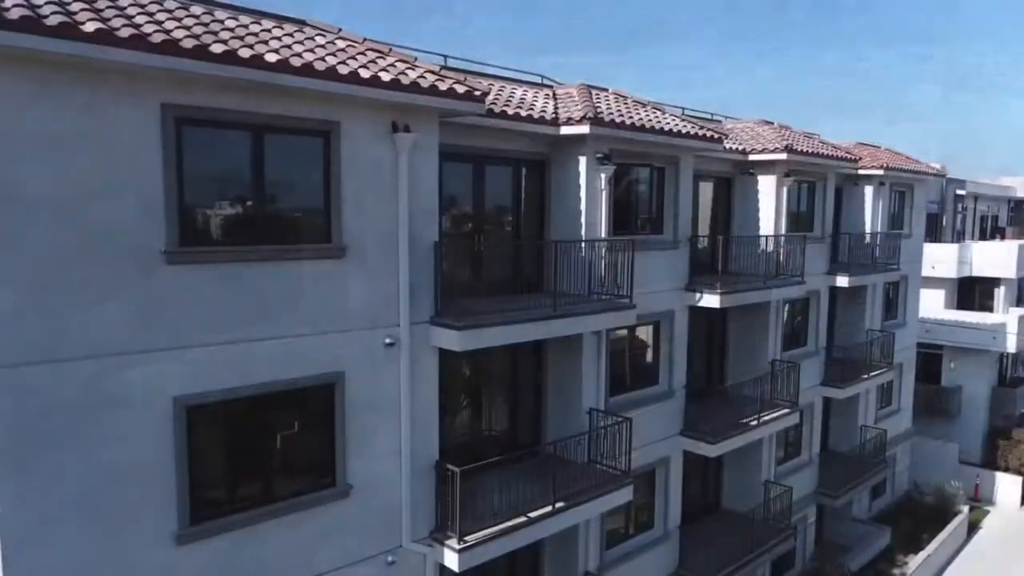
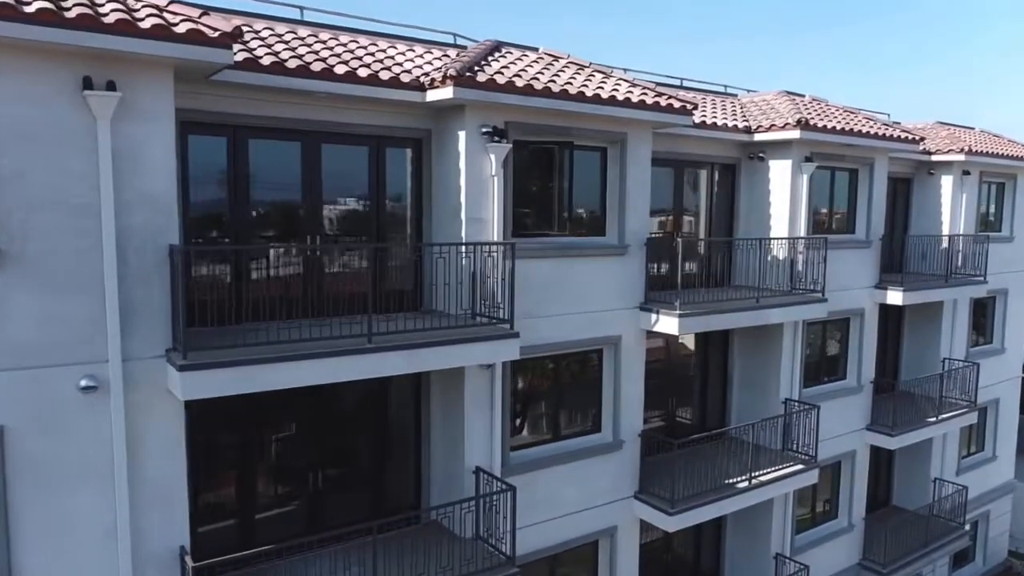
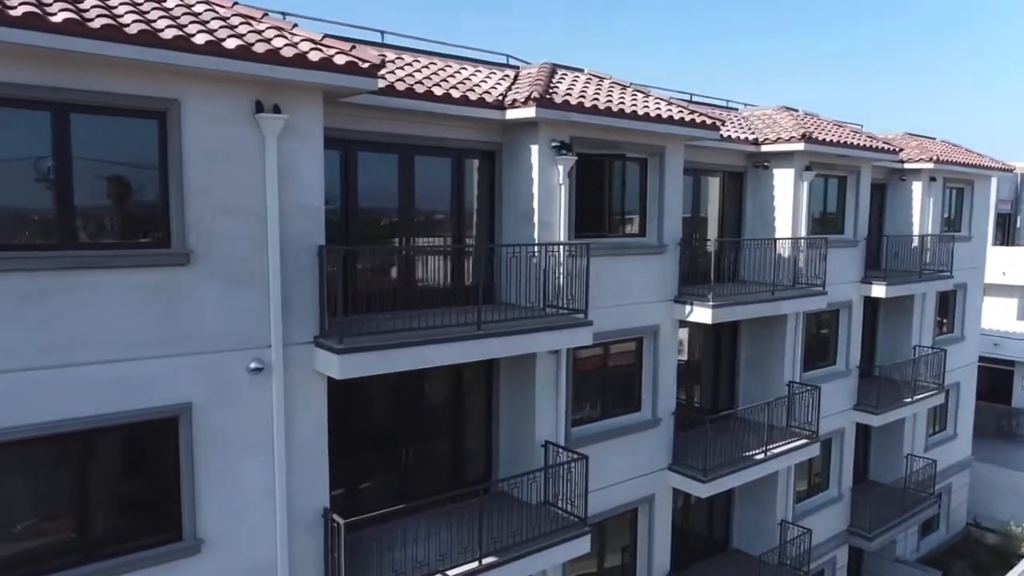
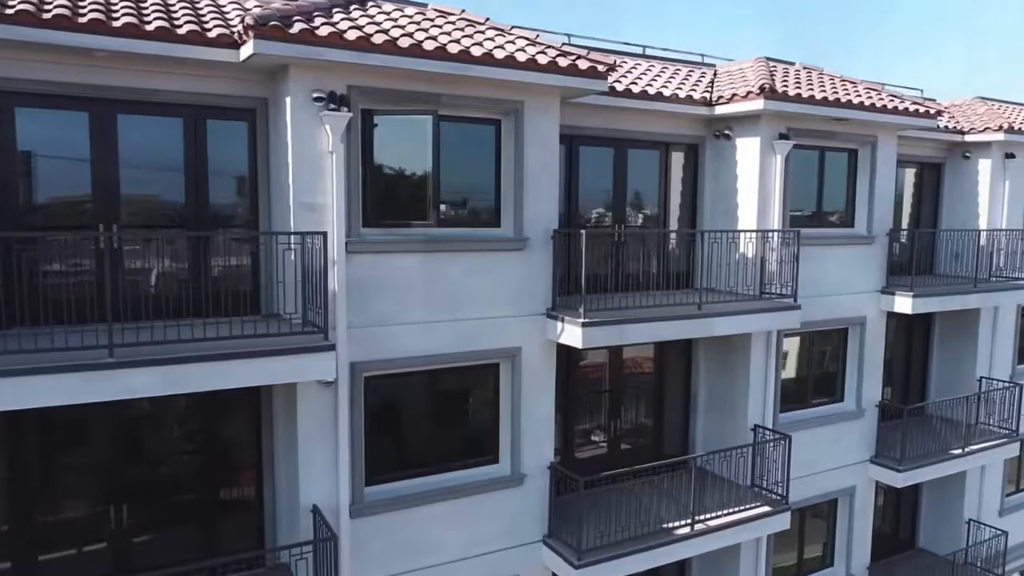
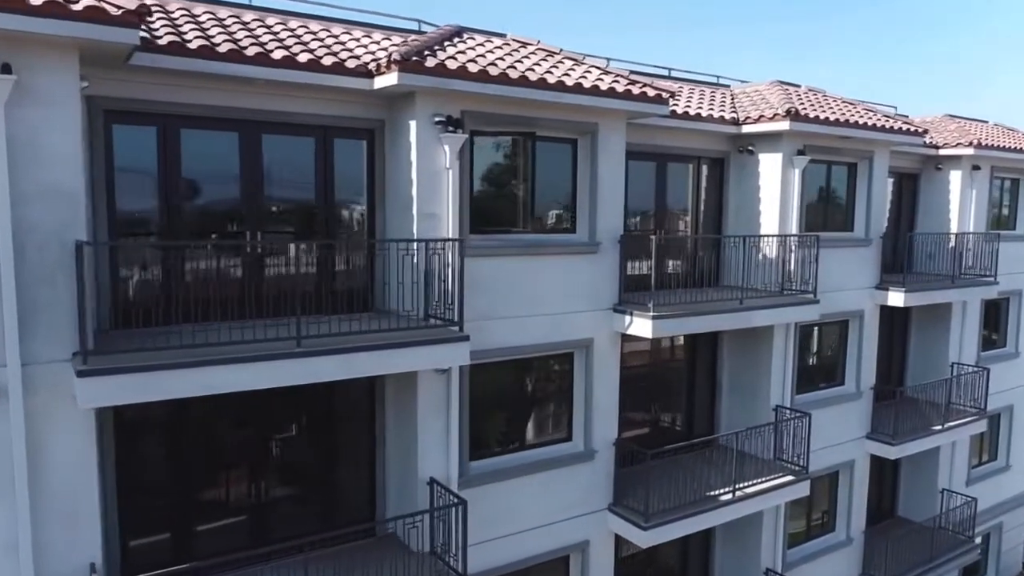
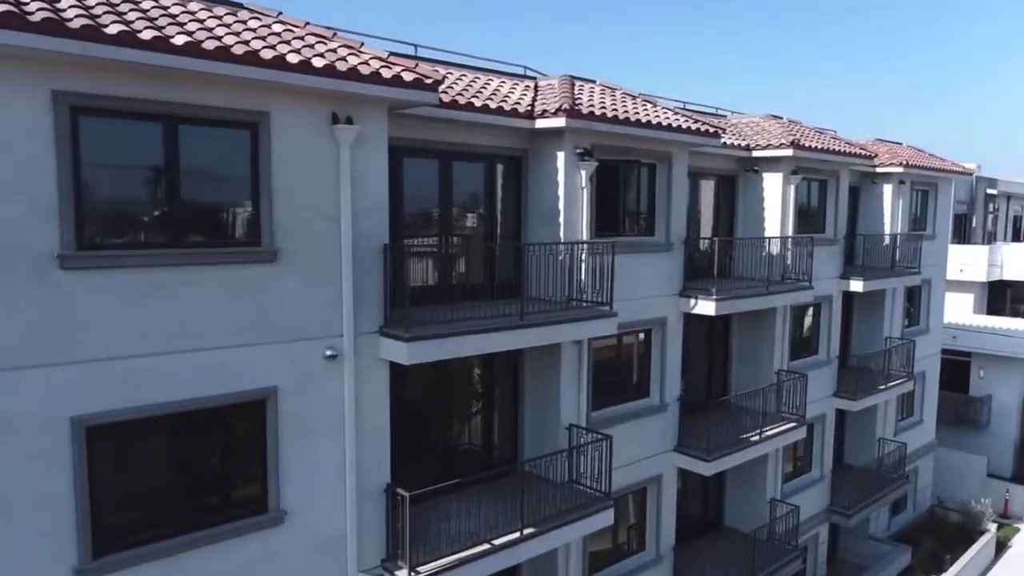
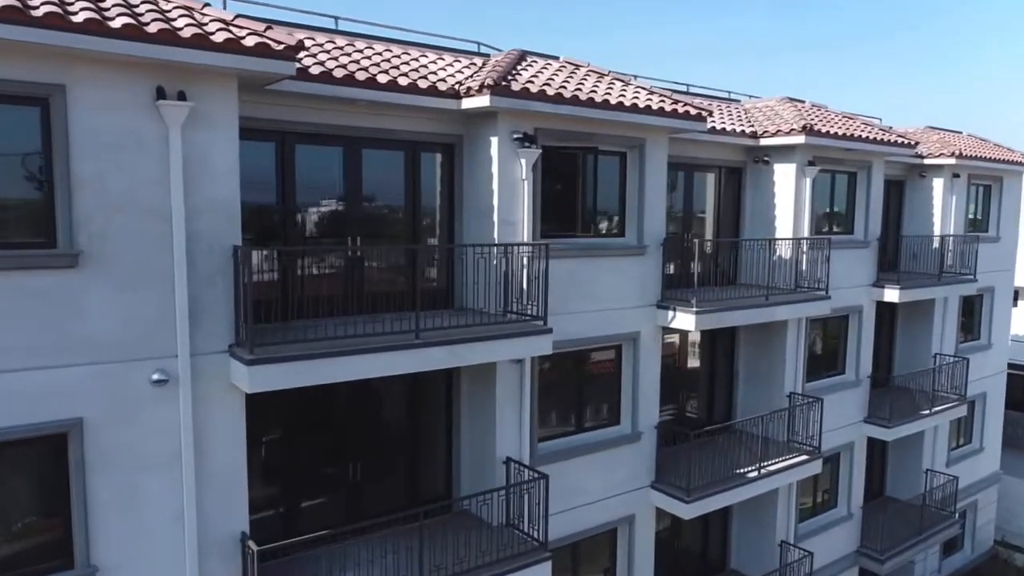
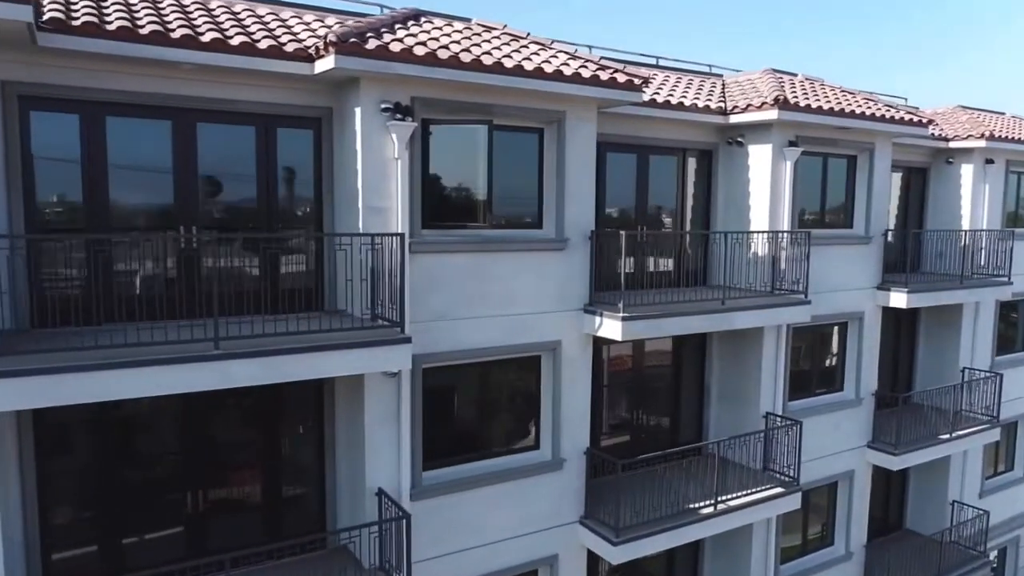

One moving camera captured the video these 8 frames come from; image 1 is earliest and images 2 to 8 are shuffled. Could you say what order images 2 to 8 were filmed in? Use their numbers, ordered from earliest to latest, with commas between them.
6, 3, 7, 2, 5, 8, 4
